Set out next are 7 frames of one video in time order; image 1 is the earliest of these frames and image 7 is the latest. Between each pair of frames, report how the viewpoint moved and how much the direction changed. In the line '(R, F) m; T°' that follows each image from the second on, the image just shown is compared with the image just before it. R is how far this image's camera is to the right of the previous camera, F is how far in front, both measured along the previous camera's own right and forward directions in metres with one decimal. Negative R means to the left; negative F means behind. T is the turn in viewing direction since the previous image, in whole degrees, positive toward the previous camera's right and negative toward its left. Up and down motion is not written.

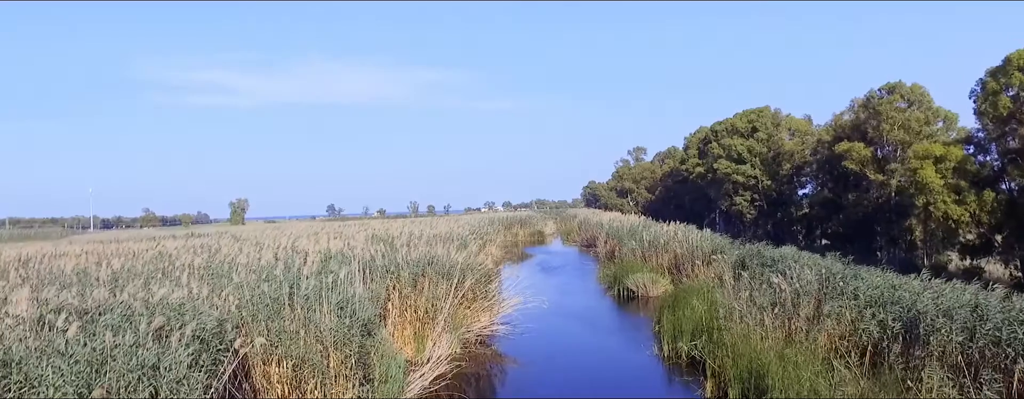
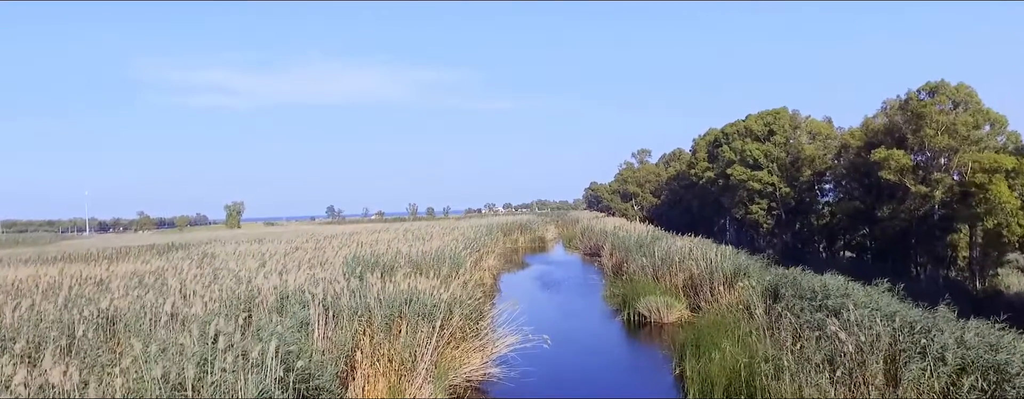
(+0.1, +1.3) m; 0°
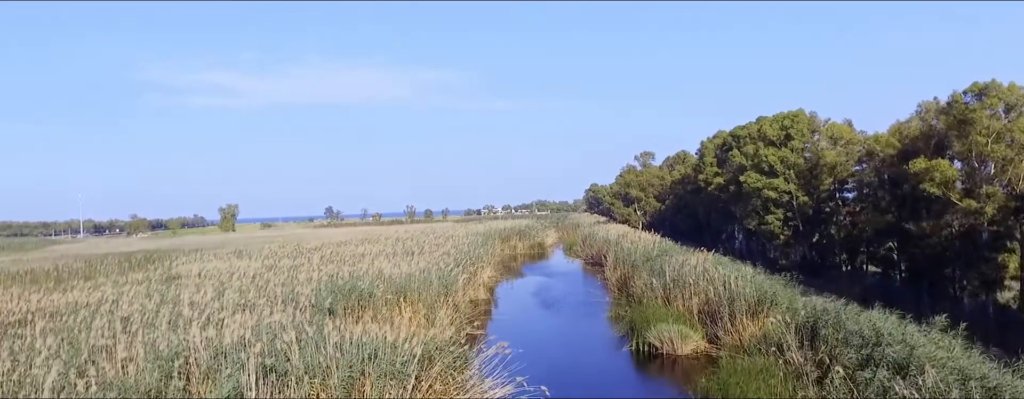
(+0.1, +1.3) m; 0°
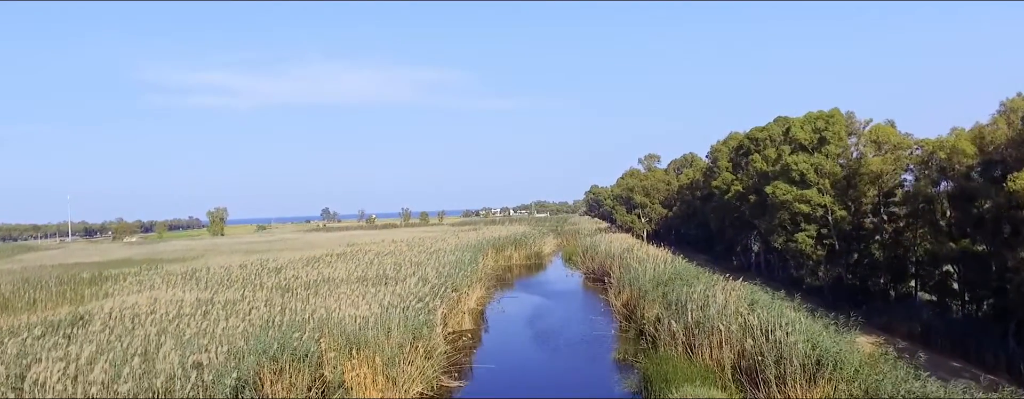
(+0.2, +2.3) m; 0°
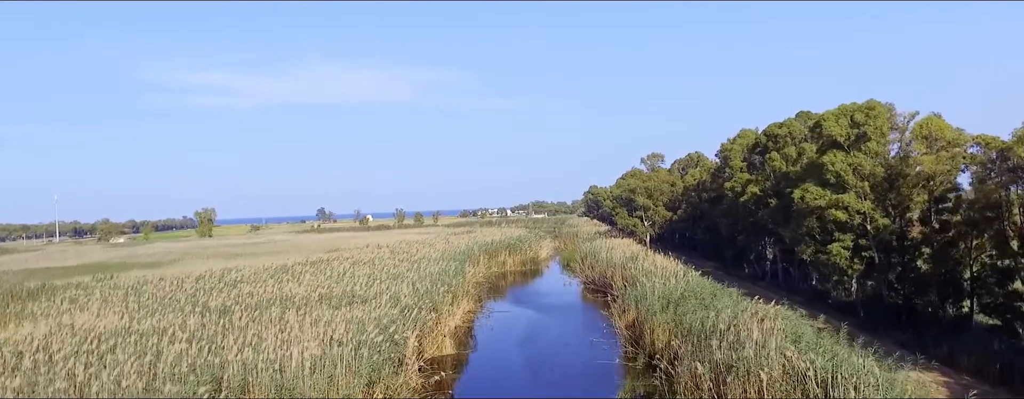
(+0.2, +2.0) m; 0°
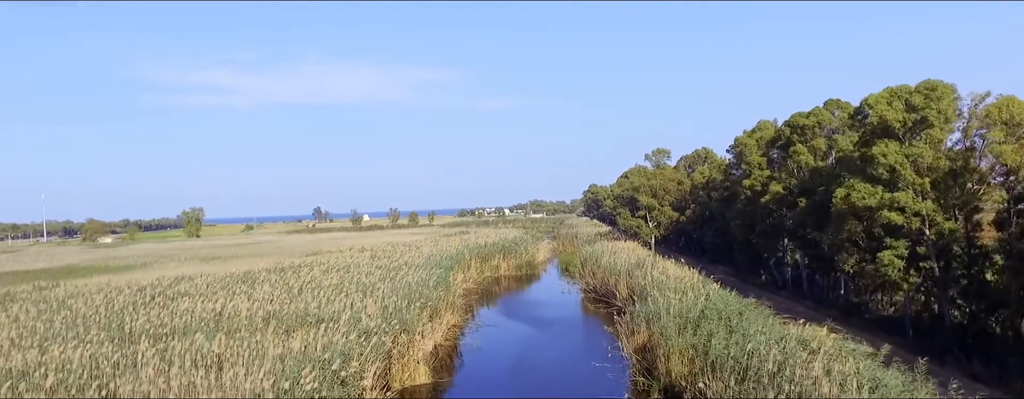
(+0.2, +2.0) m; 0°
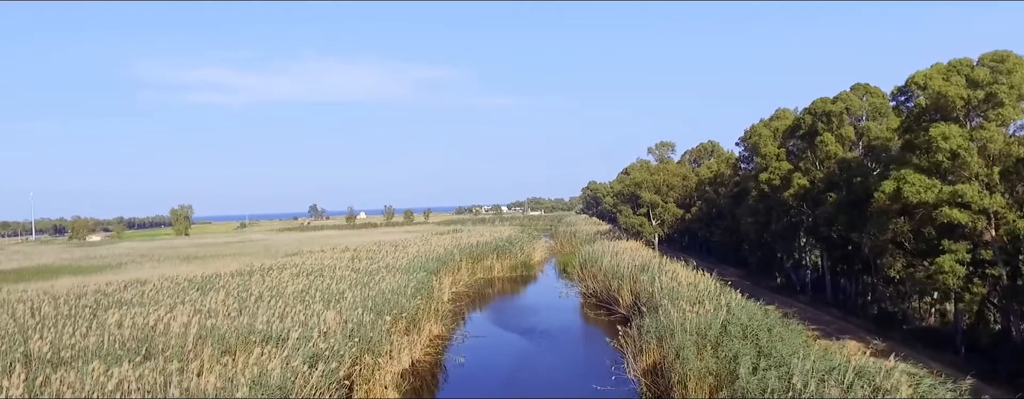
(+0.2, +1.6) m; 0°
